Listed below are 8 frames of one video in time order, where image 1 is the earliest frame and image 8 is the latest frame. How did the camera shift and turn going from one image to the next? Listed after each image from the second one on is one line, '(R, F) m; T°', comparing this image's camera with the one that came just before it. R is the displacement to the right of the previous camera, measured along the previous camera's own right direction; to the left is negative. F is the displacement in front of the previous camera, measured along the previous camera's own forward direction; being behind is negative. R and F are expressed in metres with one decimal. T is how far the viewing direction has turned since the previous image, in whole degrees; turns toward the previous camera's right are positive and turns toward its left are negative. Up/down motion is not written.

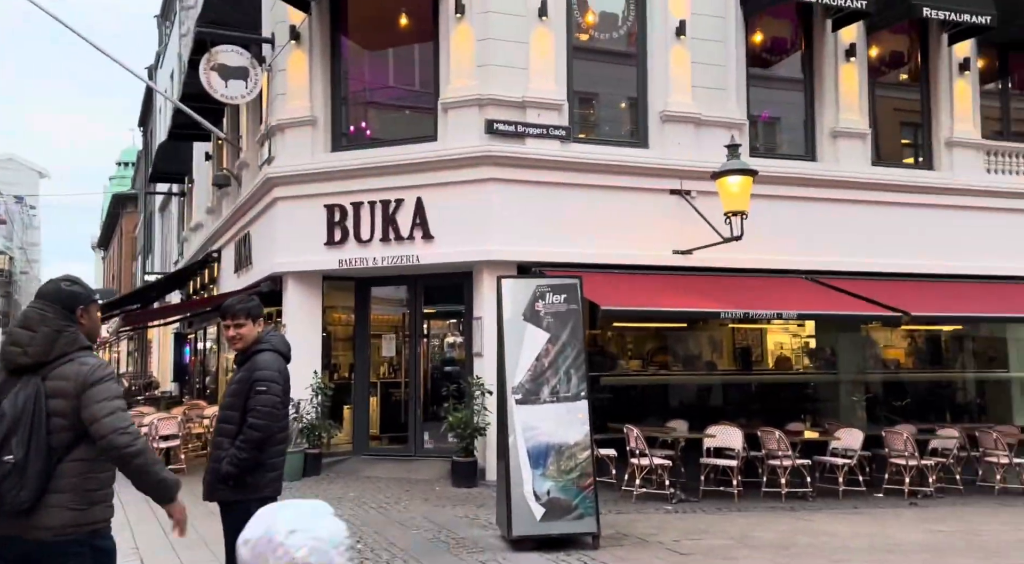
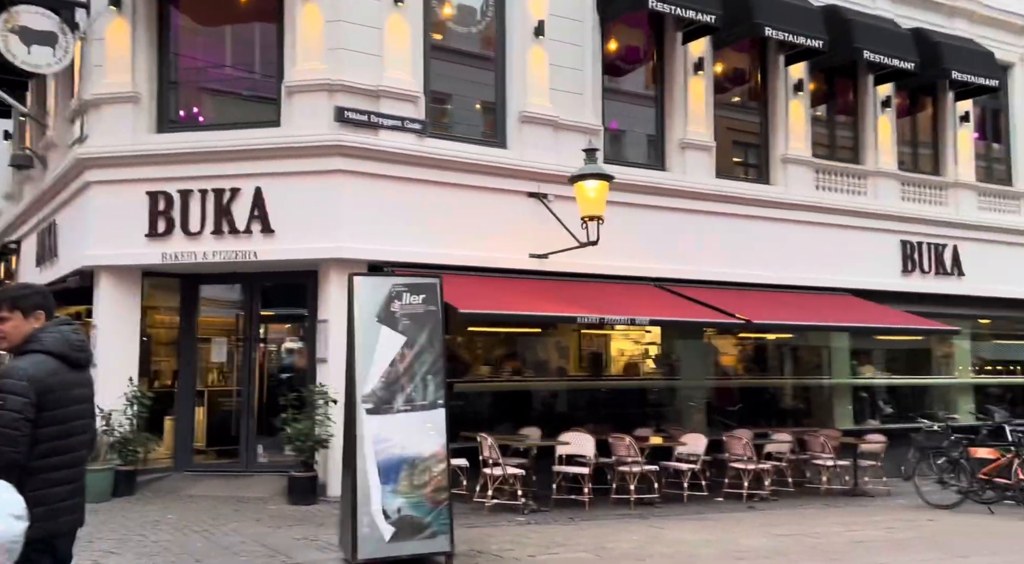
(-0.1, +0.4) m; +10°
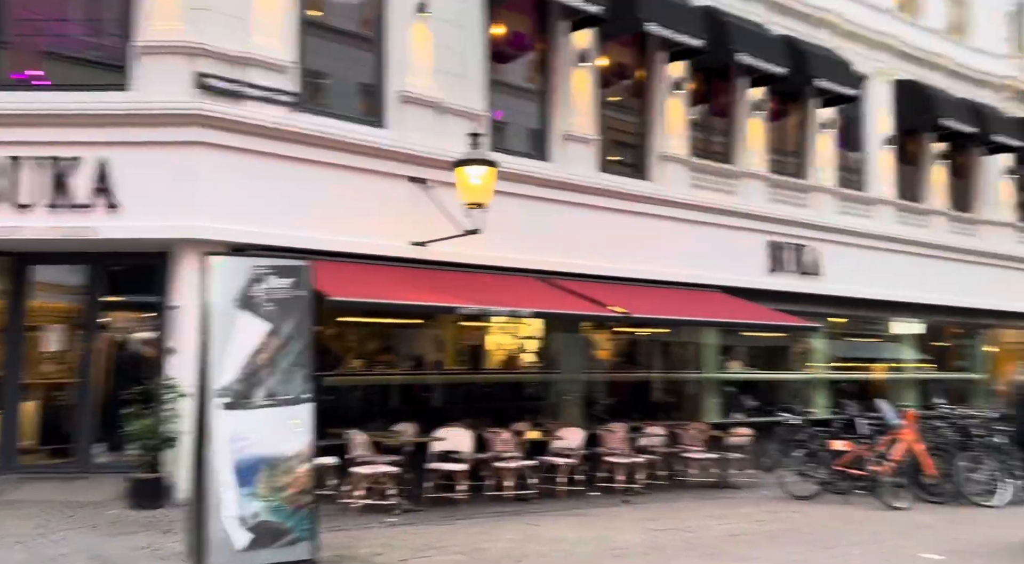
(0.0, +0.3) m; +8°
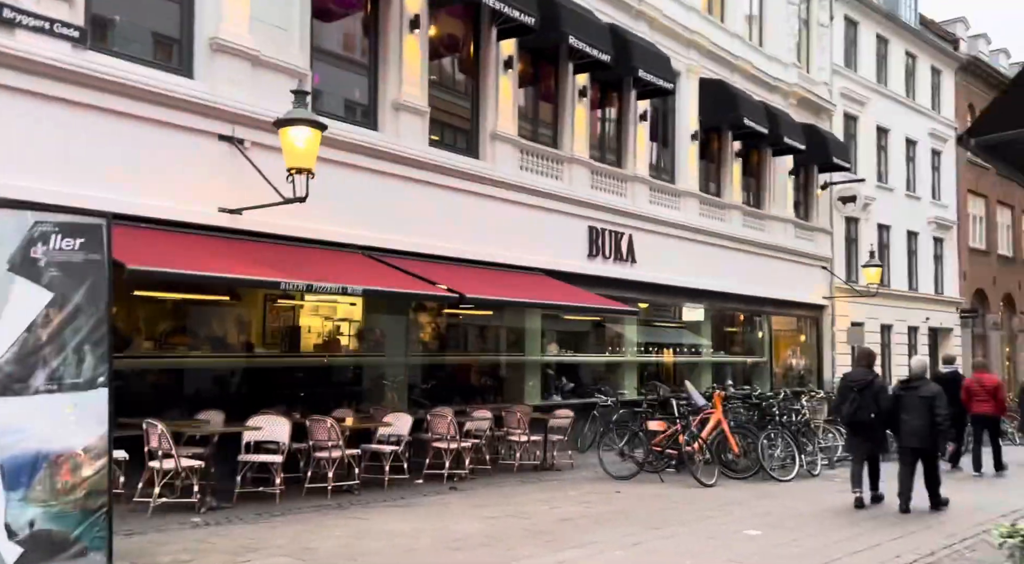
(-0.1, +0.5) m; +11°
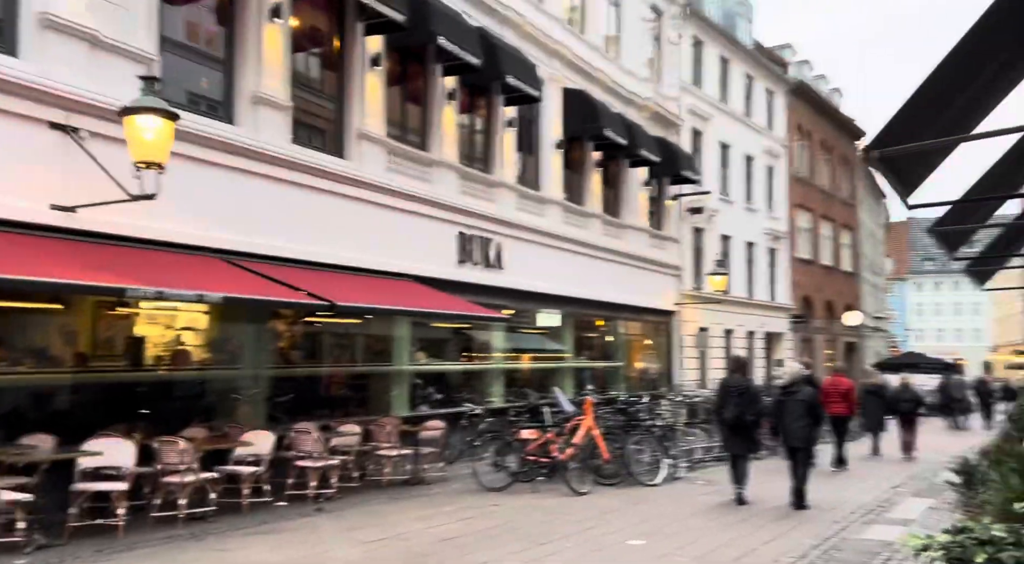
(-0.1, +0.4) m; +8°
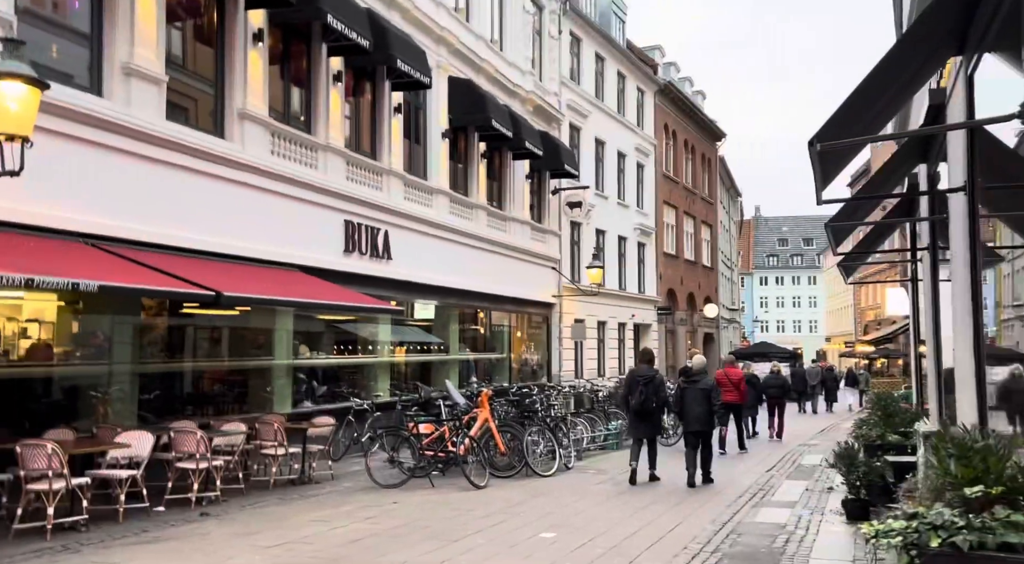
(-0.2, +0.4) m; +8°
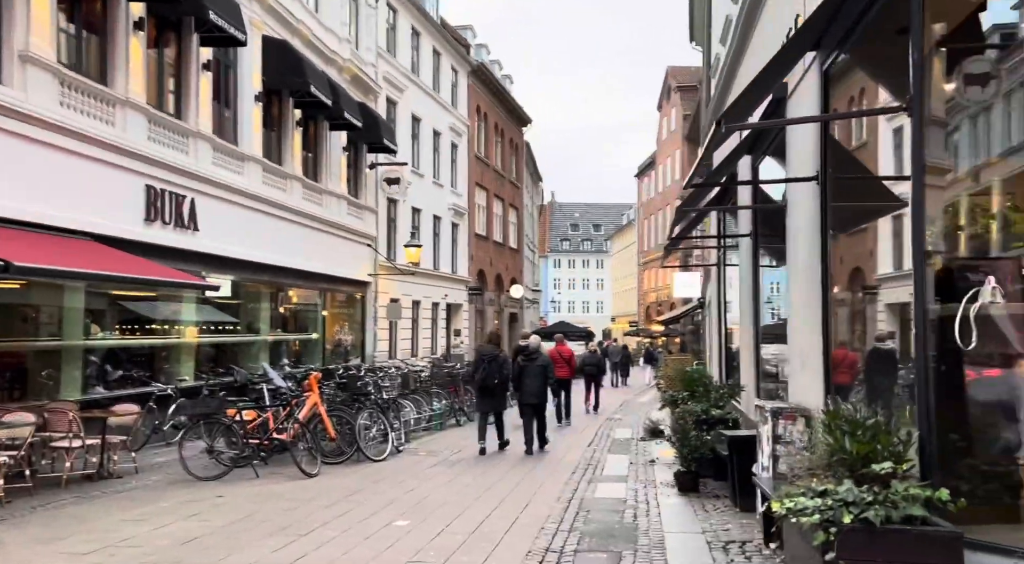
(-0.4, +0.7) m; +12°
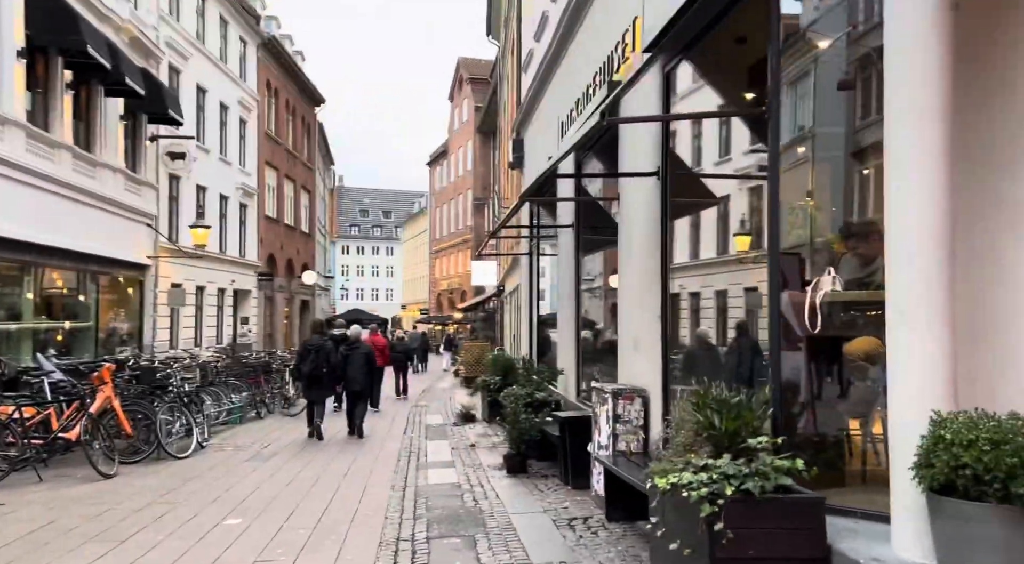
(-0.5, +0.5) m; +13°
